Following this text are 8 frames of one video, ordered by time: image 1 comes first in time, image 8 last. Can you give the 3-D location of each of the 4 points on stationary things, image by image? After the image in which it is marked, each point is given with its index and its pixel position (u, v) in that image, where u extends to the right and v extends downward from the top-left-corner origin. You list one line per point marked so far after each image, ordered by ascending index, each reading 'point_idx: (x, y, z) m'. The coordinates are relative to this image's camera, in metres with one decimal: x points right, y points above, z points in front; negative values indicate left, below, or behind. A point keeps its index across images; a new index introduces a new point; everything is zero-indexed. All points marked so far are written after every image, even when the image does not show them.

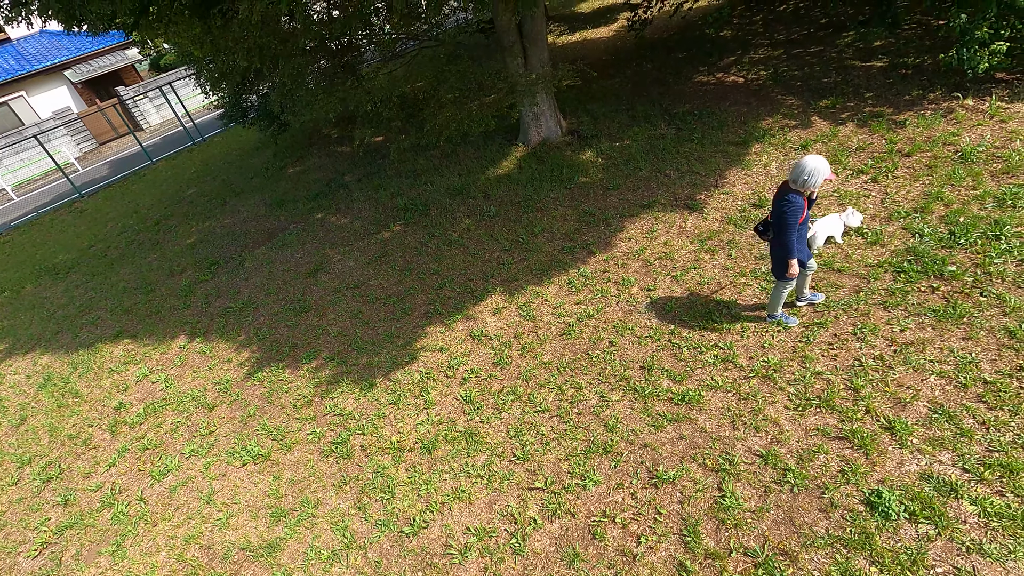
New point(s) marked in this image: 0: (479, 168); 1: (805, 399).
0: (-0.5, +1.6, +7.2) m
1: (+1.7, -0.7, +3.2) m
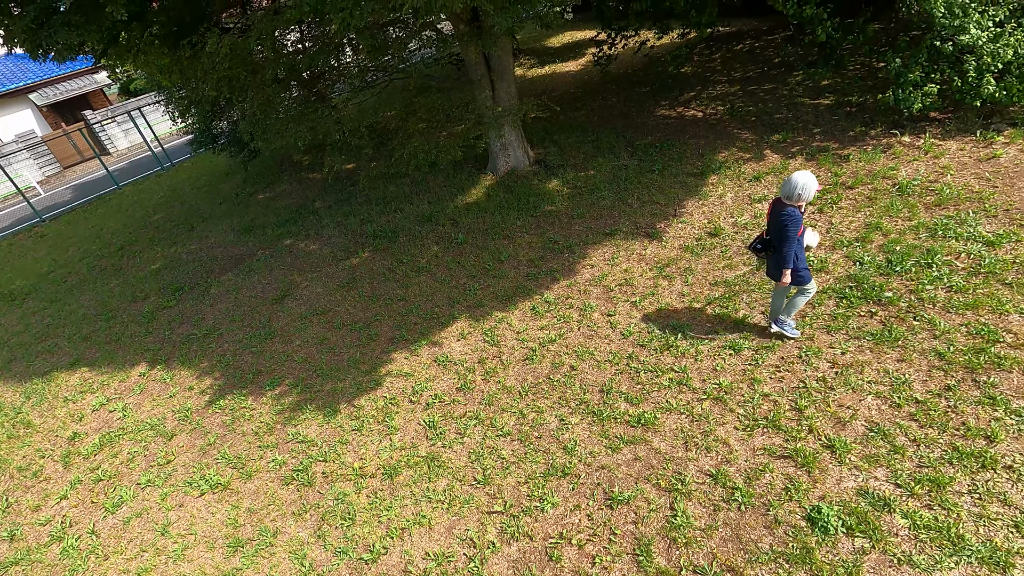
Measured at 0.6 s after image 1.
0: (-0.9, +1.3, +7.3) m
1: (+1.5, -0.8, +3.3) m
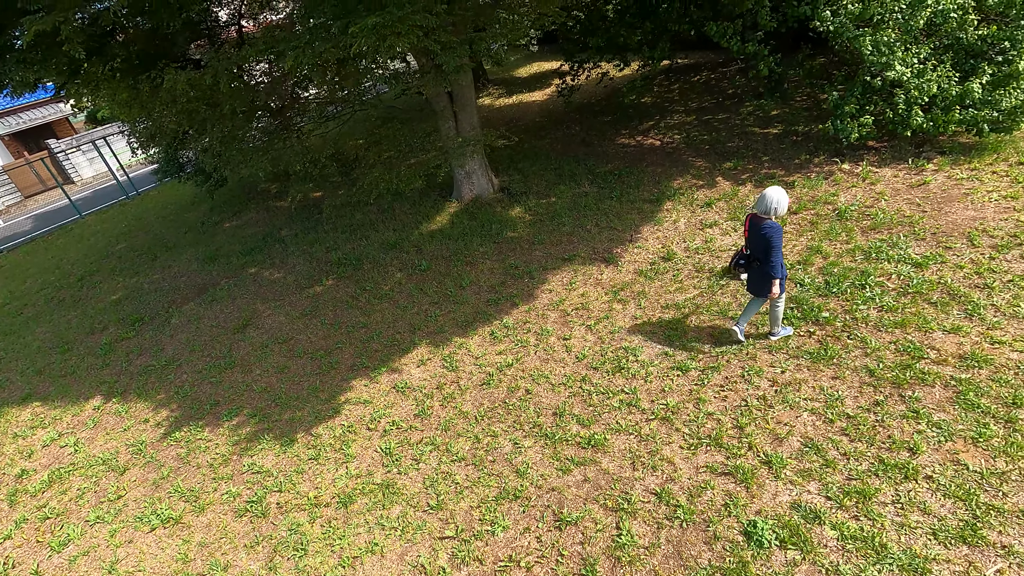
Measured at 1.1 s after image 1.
0: (-1.4, +0.9, +7.4) m
1: (+1.2, -1.0, +3.4) m
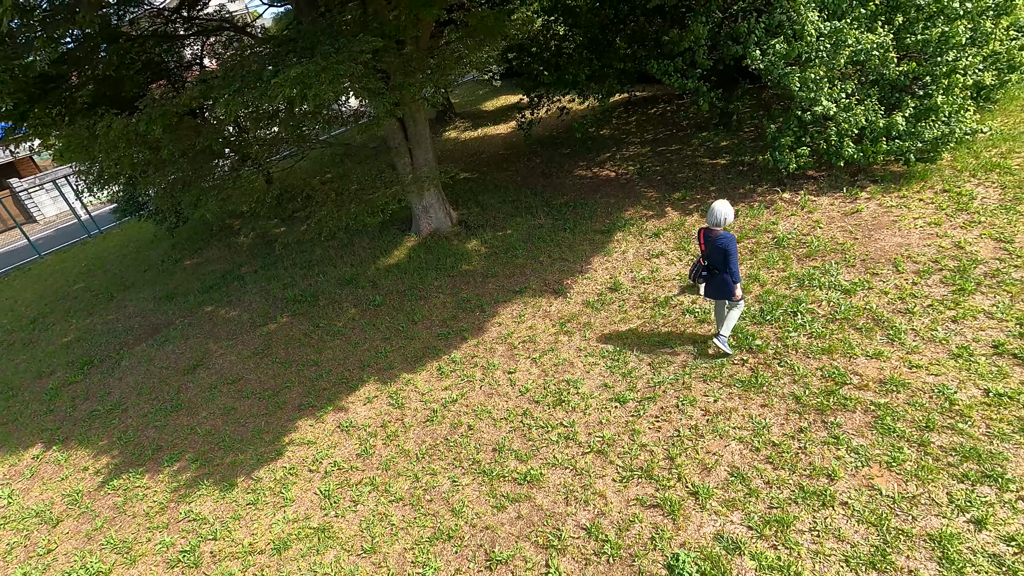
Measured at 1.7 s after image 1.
0: (-2.0, +0.4, +7.5) m
1: (+0.8, -1.2, +3.5) m
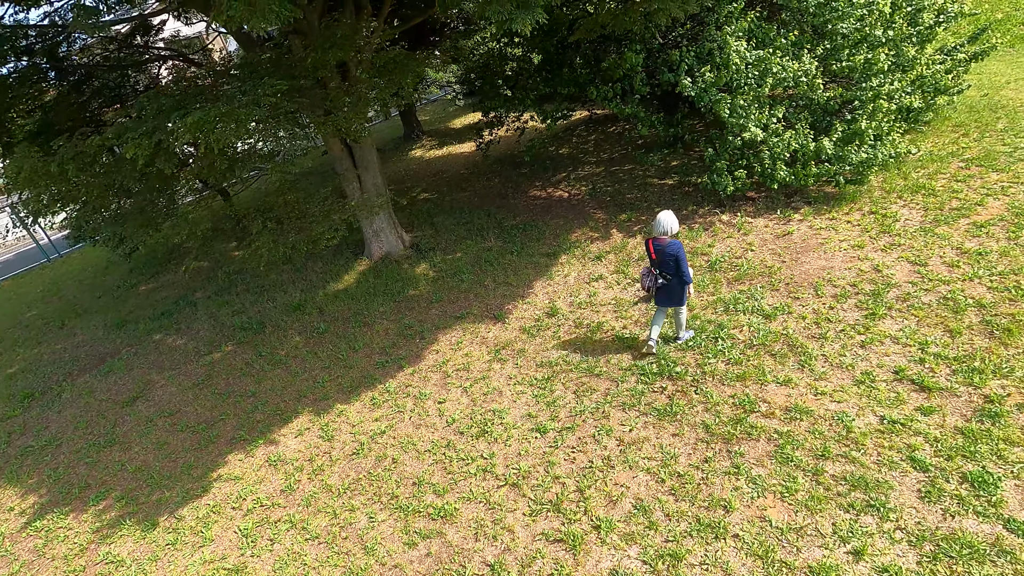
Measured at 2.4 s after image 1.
0: (-2.7, +0.1, +7.5) m
1: (+0.2, -1.4, +3.5) m
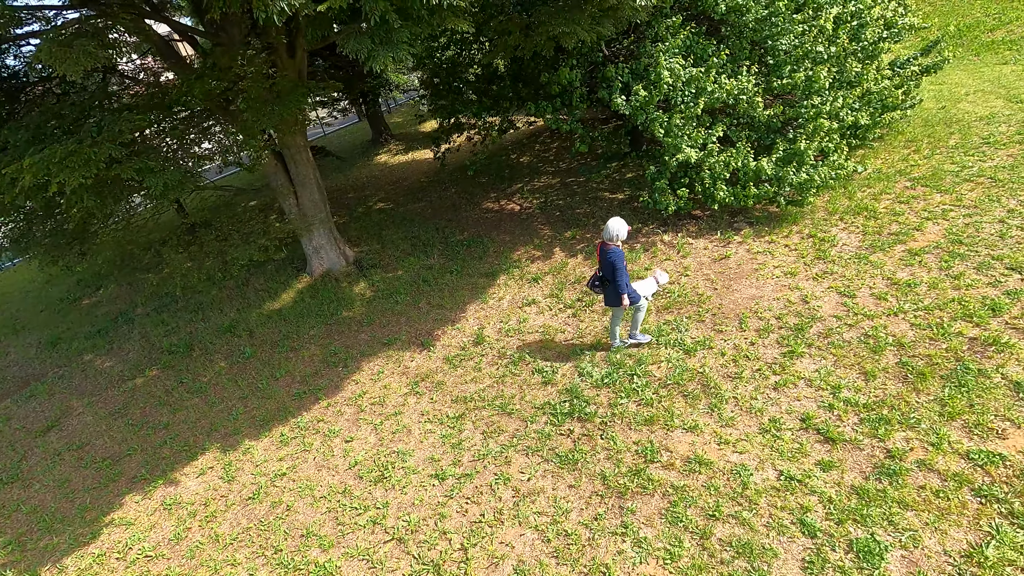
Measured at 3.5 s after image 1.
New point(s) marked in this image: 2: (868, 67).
0: (-3.4, -0.2, +7.2) m
1: (-0.6, -1.7, +3.3) m
2: (+4.1, +2.6, +6.2) m
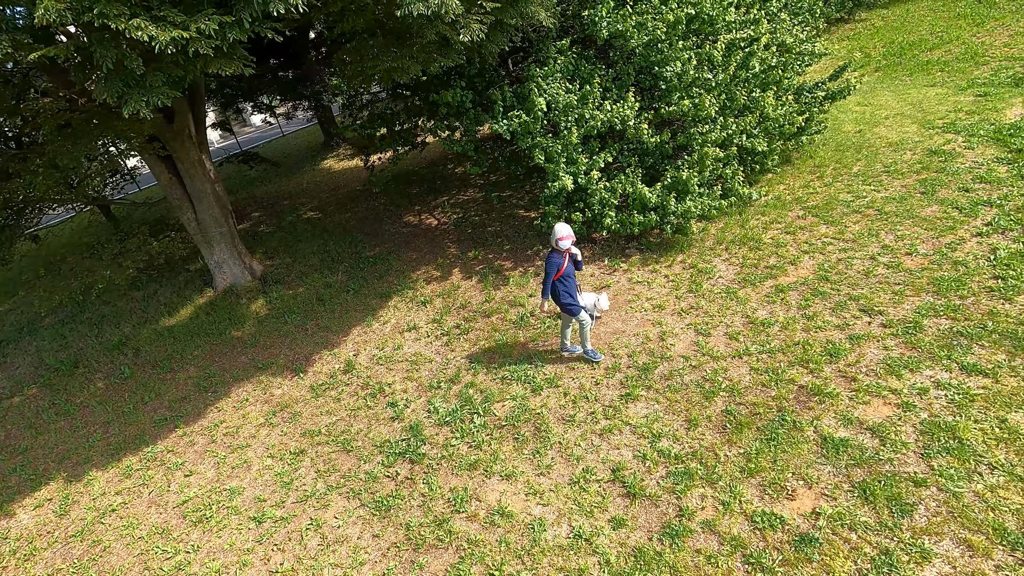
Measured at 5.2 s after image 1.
0: (-4.7, -0.4, +7.1) m
1: (-1.8, -2.0, +3.2) m
2: (+2.9, +2.2, +6.1) m
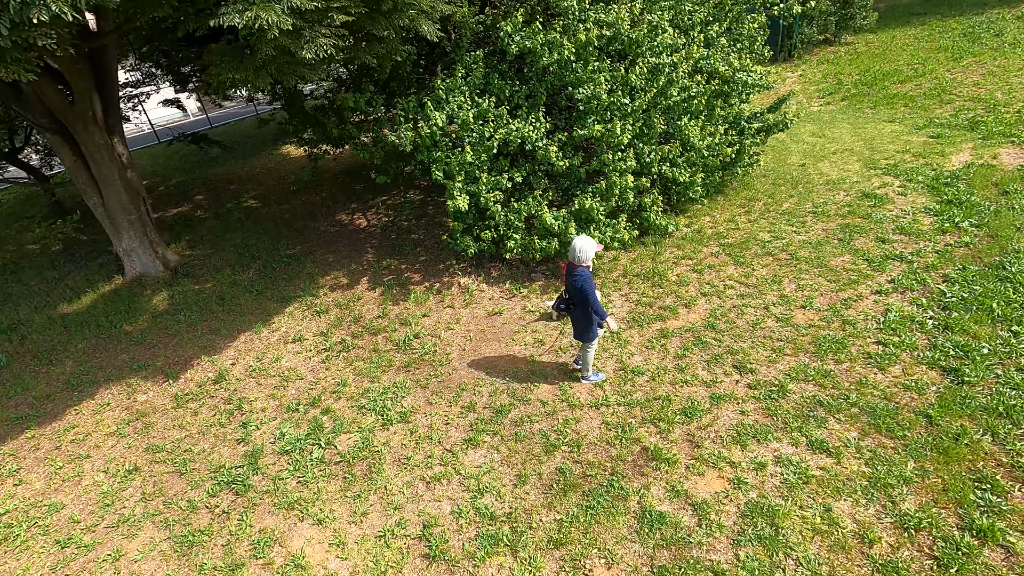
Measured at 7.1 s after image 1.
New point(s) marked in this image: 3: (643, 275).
0: (-5.9, -0.2, +6.9) m
1: (-3.1, -2.1, +3.0) m
2: (+1.9, +1.8, +5.9) m
3: (+1.4, +0.1, +5.6) m
